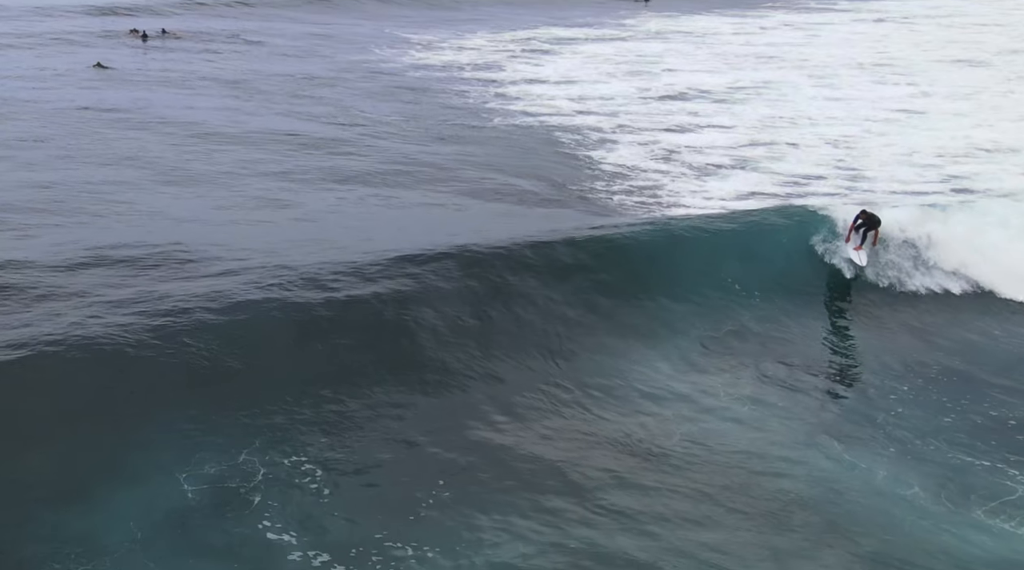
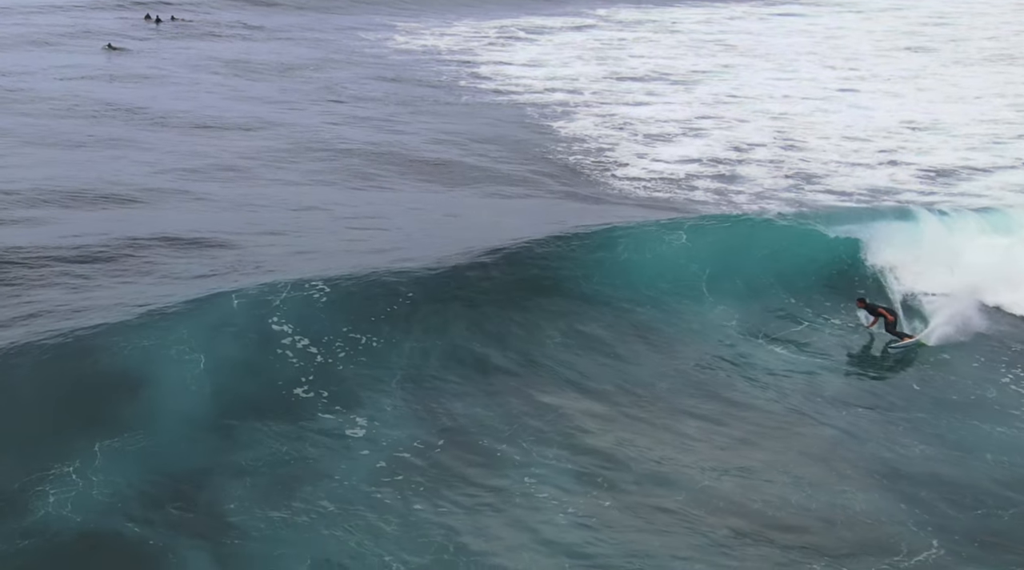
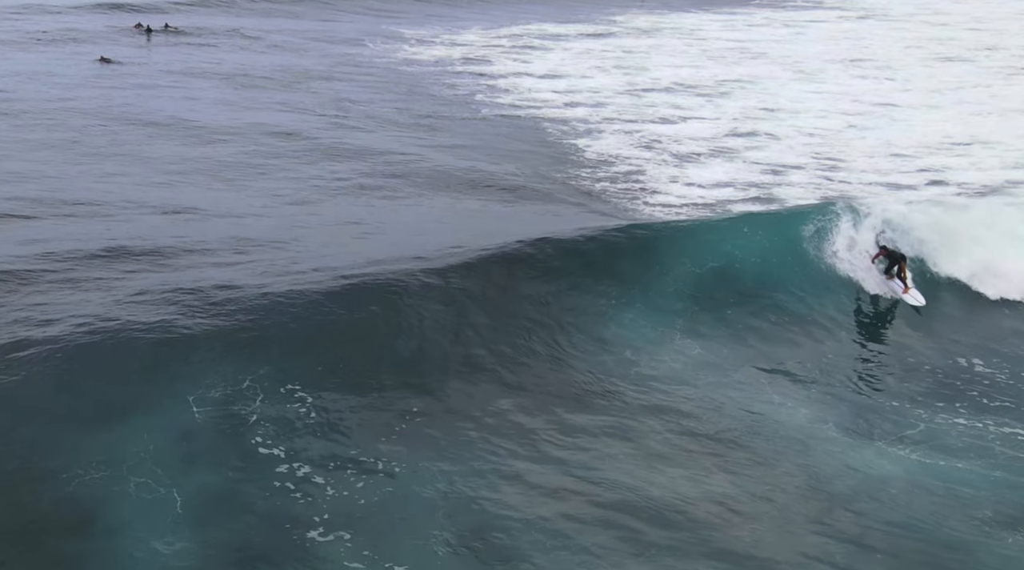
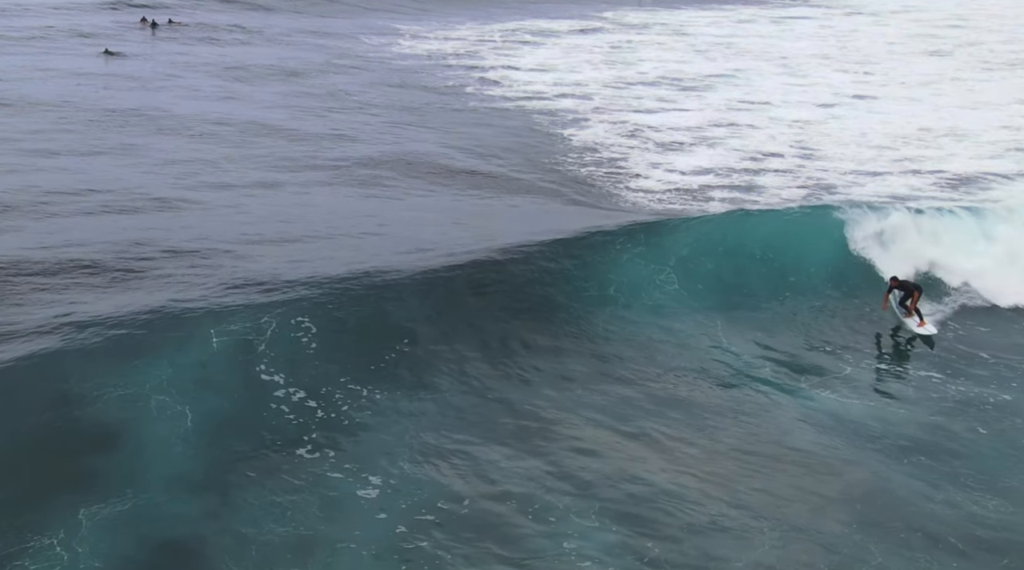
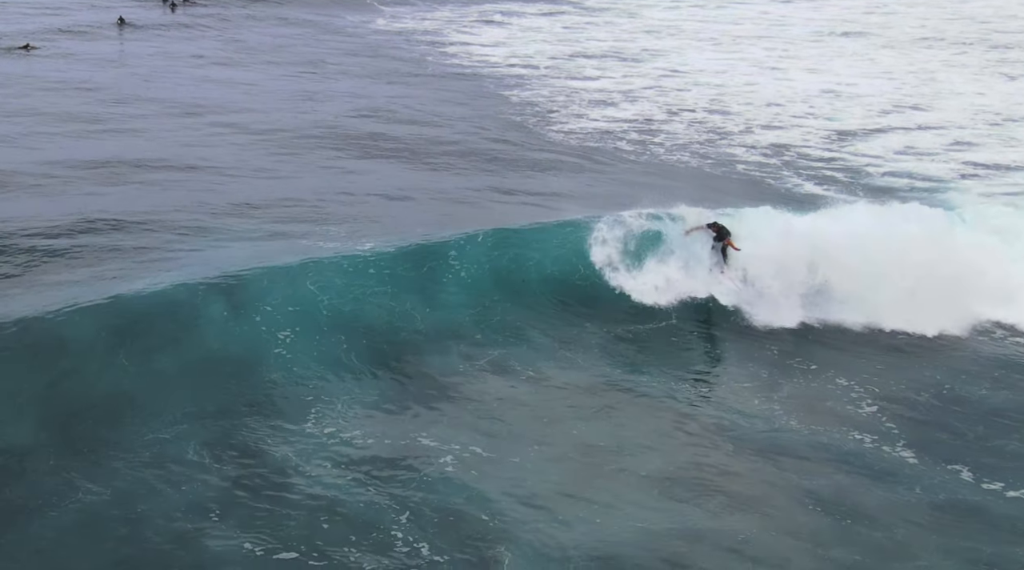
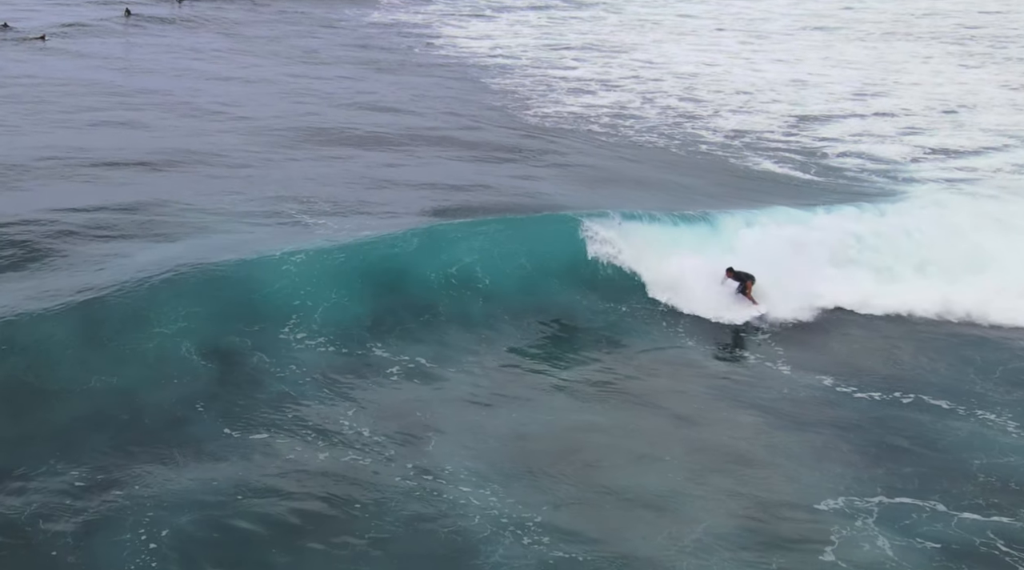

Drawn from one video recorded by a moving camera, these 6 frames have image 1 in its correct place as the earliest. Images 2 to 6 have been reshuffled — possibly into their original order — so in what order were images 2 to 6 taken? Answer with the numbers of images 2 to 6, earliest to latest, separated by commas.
3, 4, 2, 5, 6
